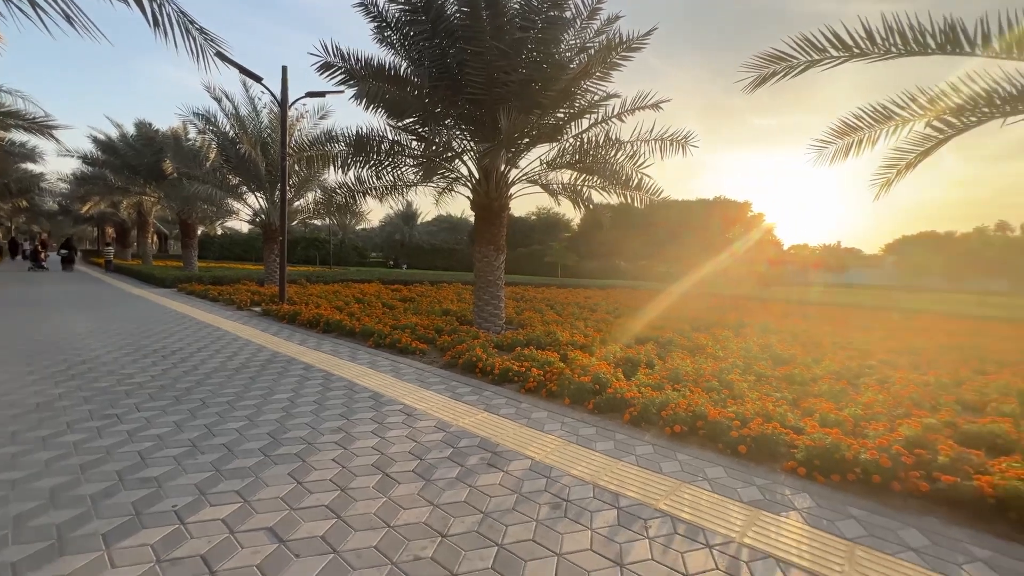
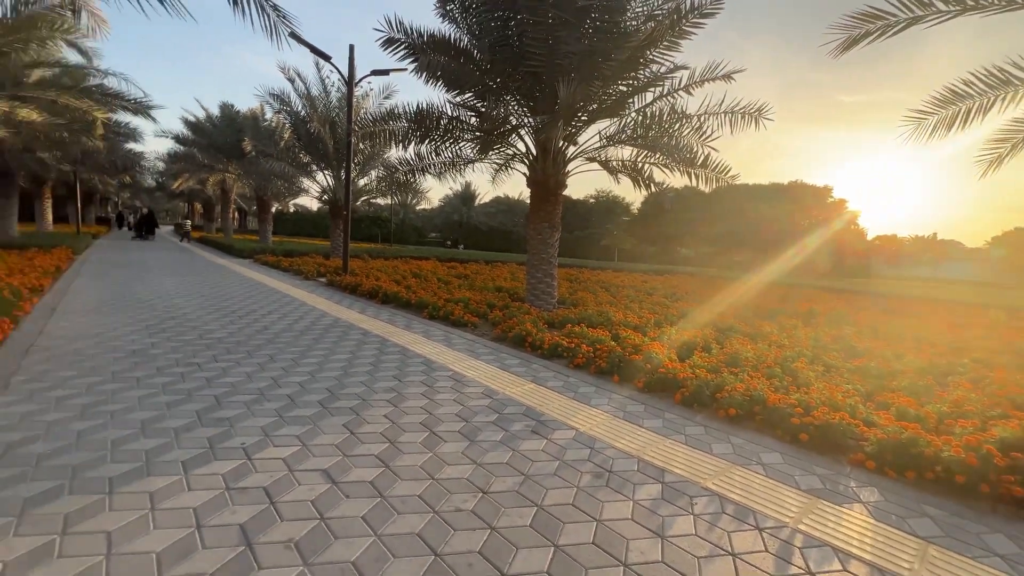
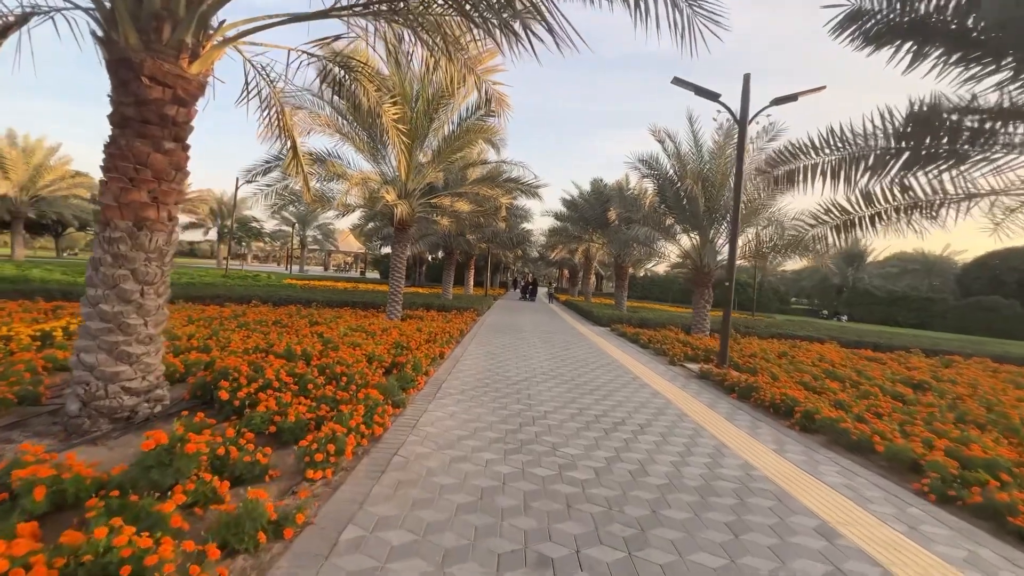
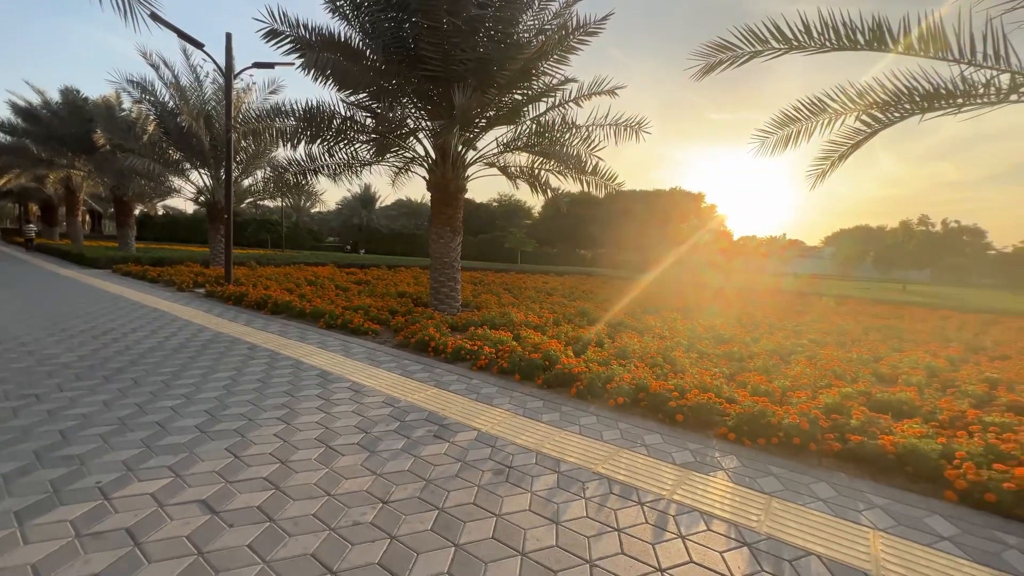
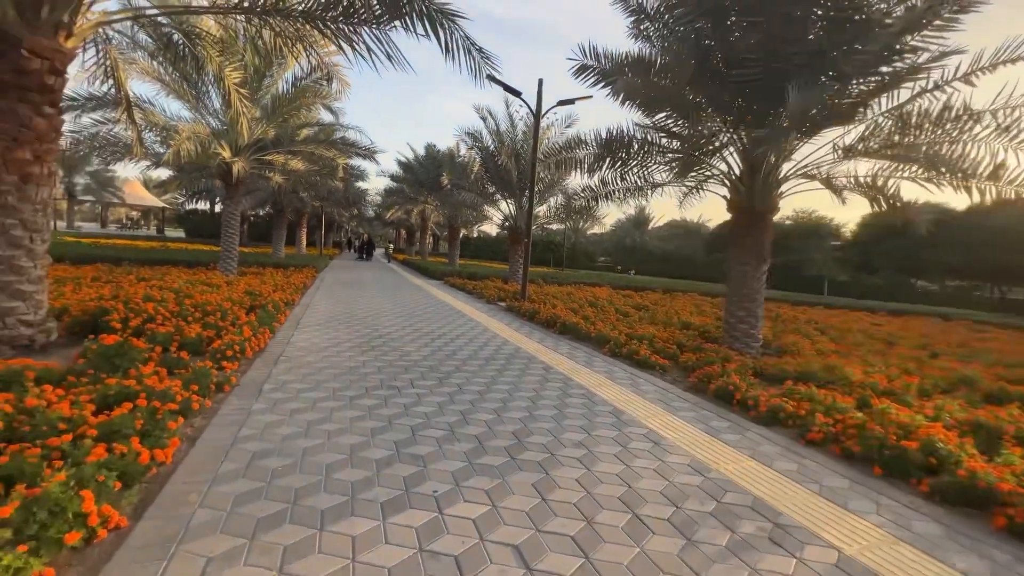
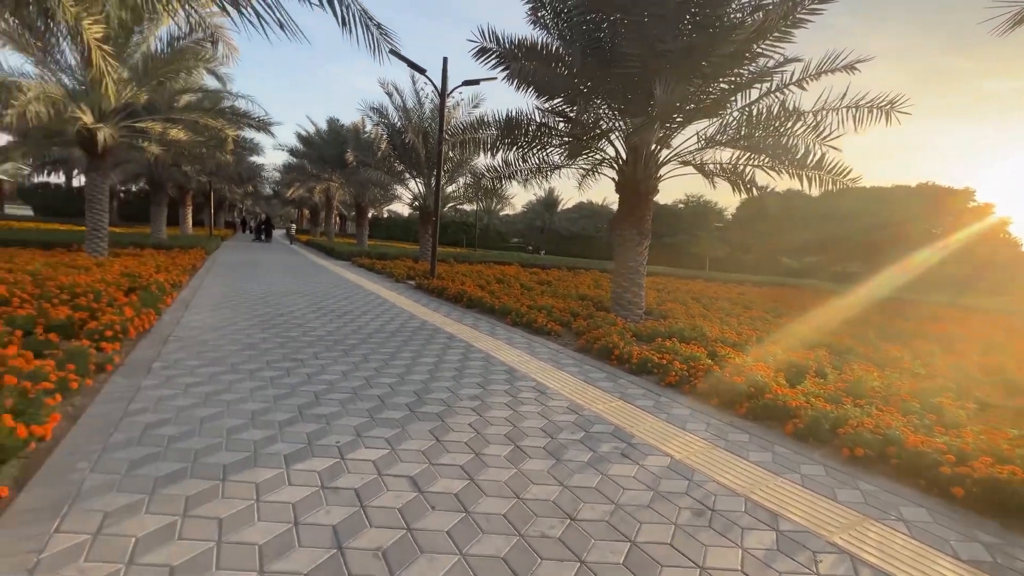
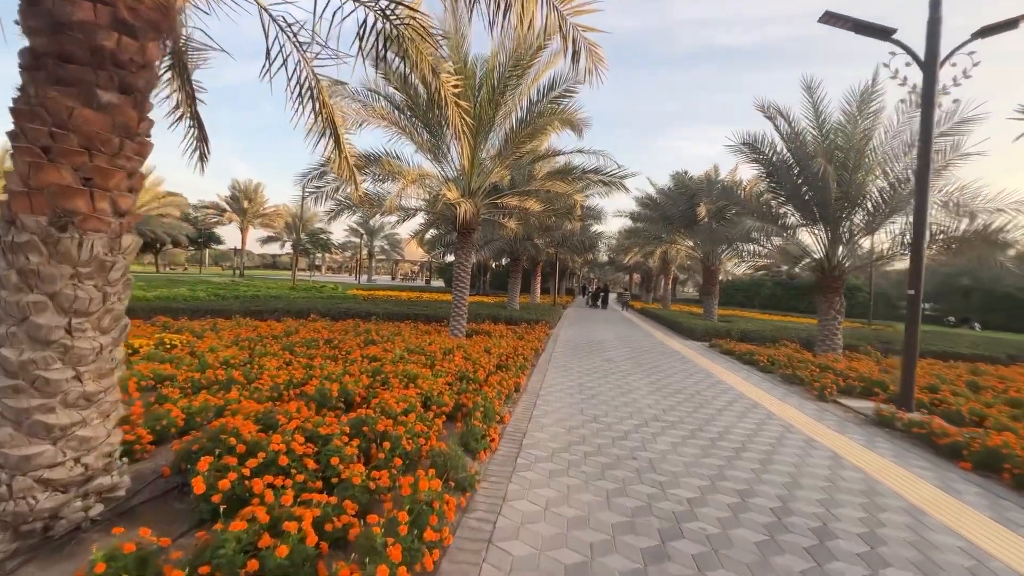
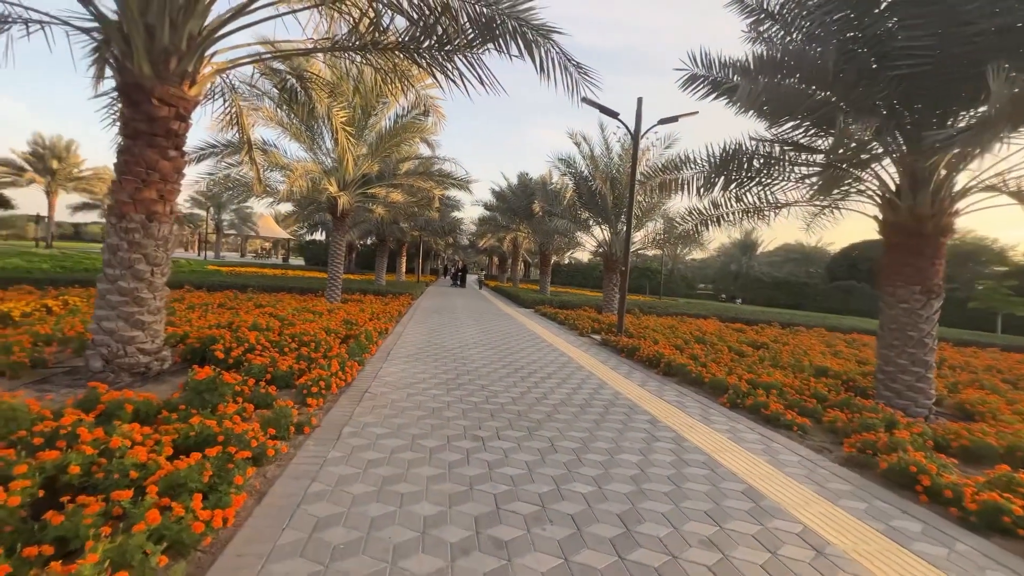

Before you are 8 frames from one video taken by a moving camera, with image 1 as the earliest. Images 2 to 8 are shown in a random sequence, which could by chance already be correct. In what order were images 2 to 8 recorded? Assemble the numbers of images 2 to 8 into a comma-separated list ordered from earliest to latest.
4, 2, 6, 5, 8, 3, 7
